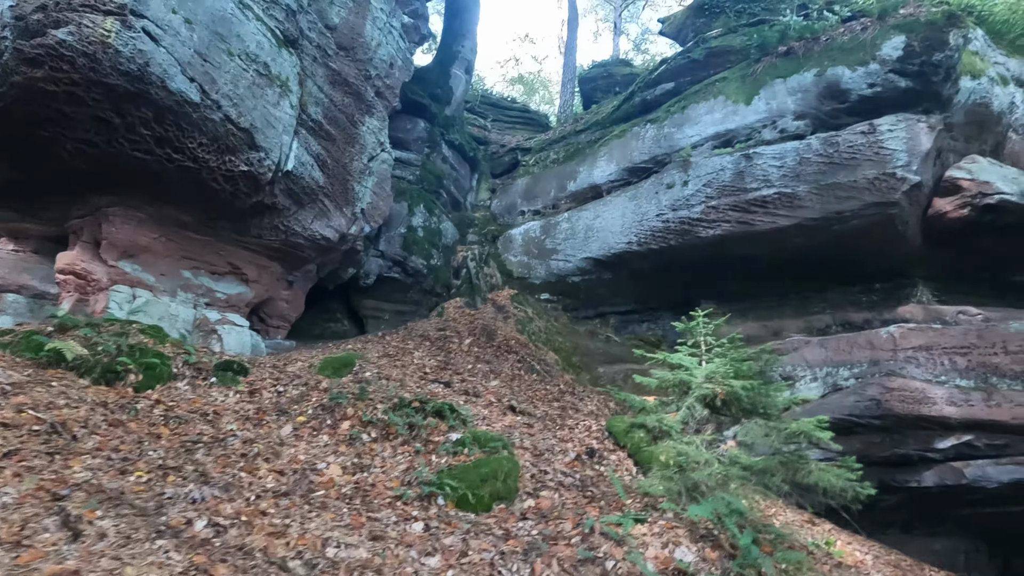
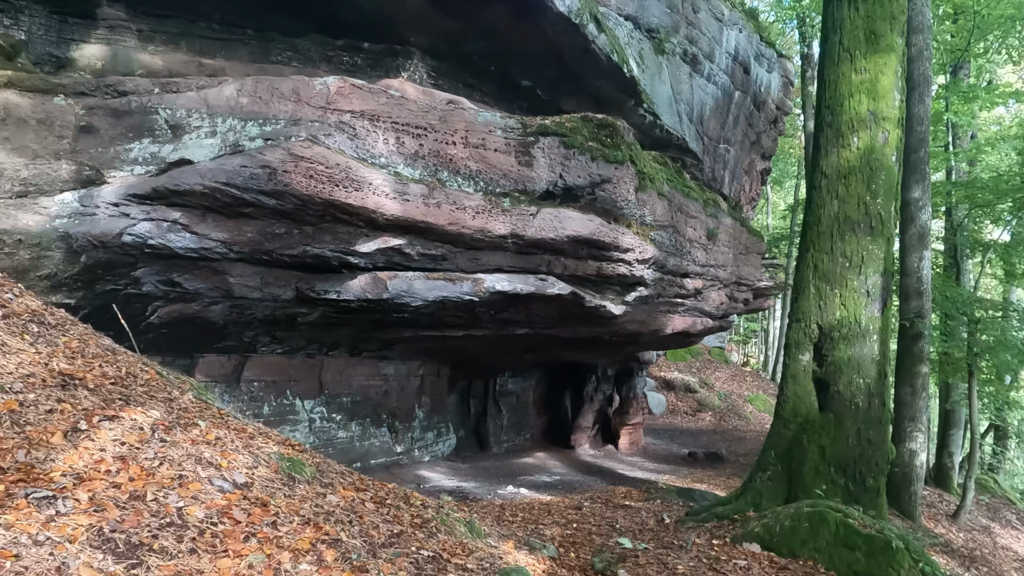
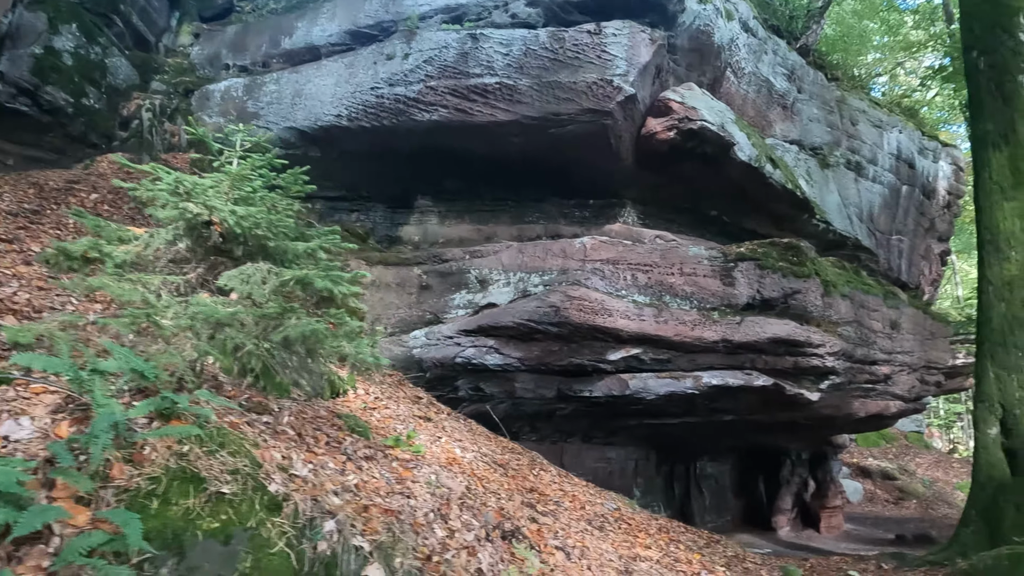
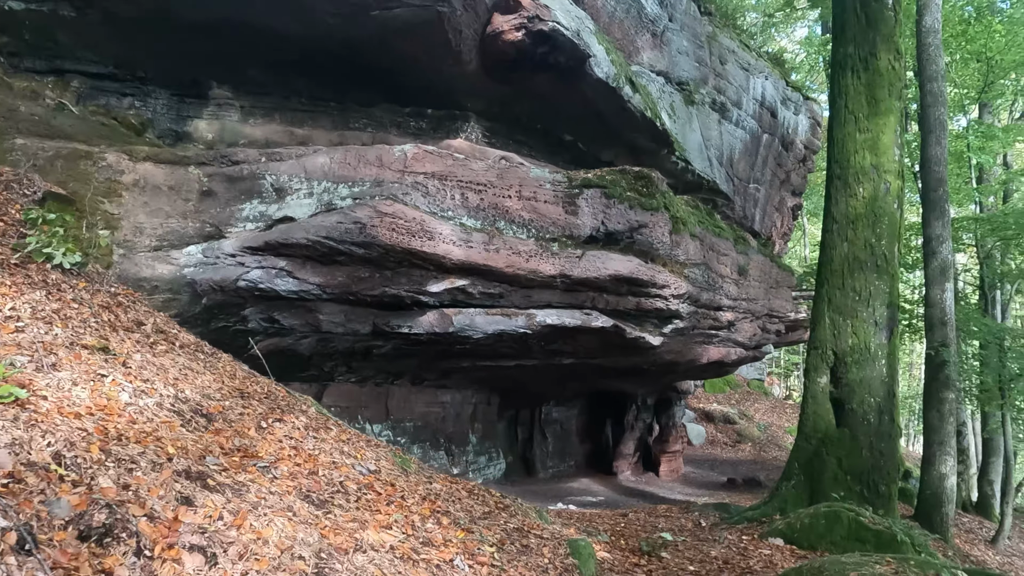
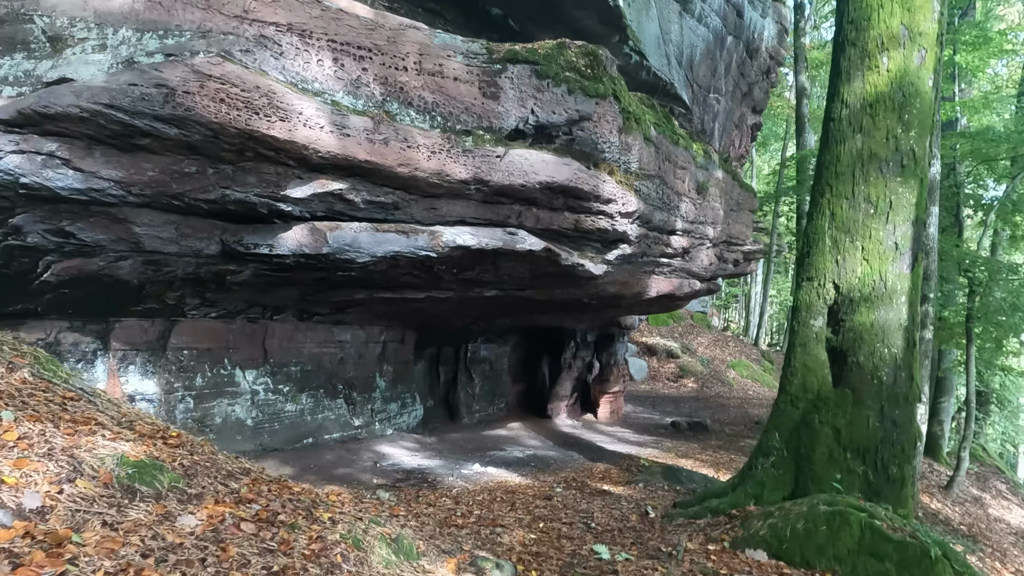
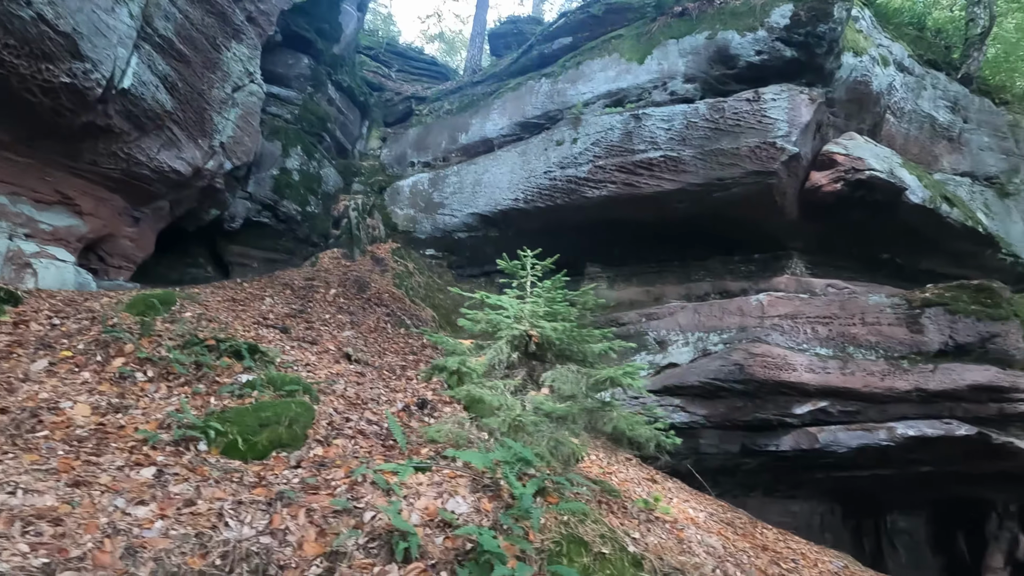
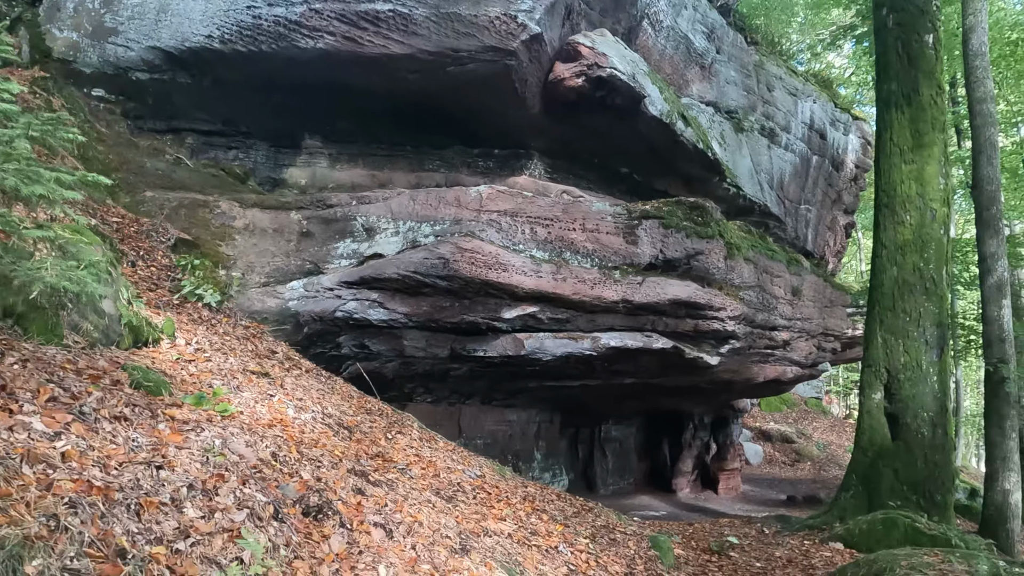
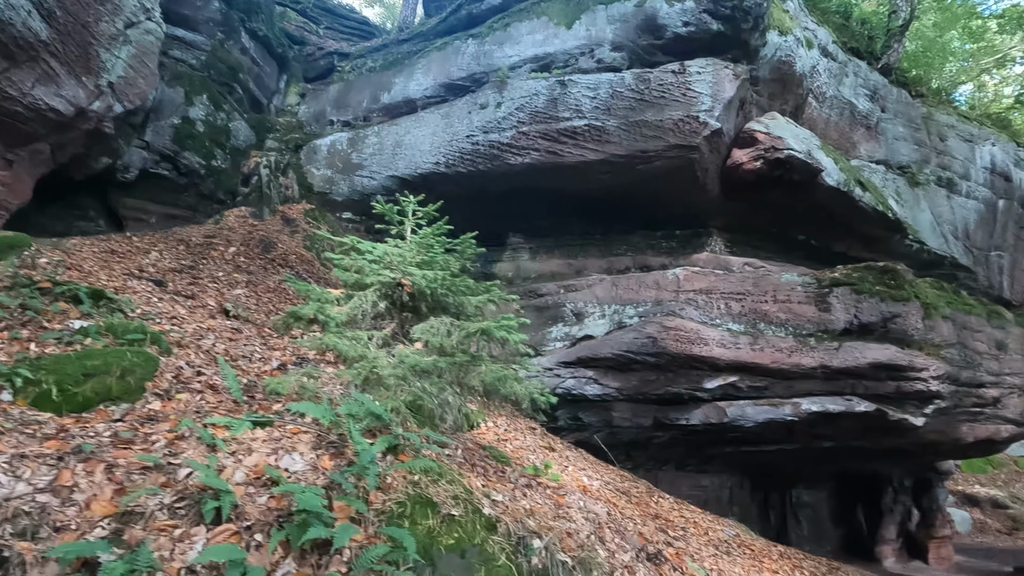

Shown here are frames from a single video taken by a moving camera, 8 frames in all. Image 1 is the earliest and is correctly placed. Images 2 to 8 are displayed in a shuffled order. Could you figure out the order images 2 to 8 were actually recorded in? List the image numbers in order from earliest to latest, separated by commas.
6, 8, 3, 7, 4, 2, 5
